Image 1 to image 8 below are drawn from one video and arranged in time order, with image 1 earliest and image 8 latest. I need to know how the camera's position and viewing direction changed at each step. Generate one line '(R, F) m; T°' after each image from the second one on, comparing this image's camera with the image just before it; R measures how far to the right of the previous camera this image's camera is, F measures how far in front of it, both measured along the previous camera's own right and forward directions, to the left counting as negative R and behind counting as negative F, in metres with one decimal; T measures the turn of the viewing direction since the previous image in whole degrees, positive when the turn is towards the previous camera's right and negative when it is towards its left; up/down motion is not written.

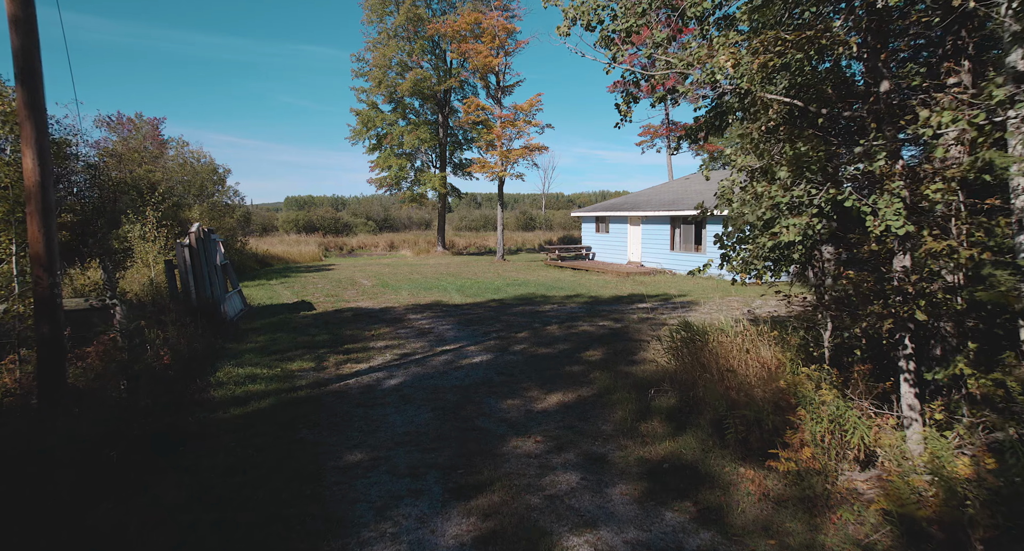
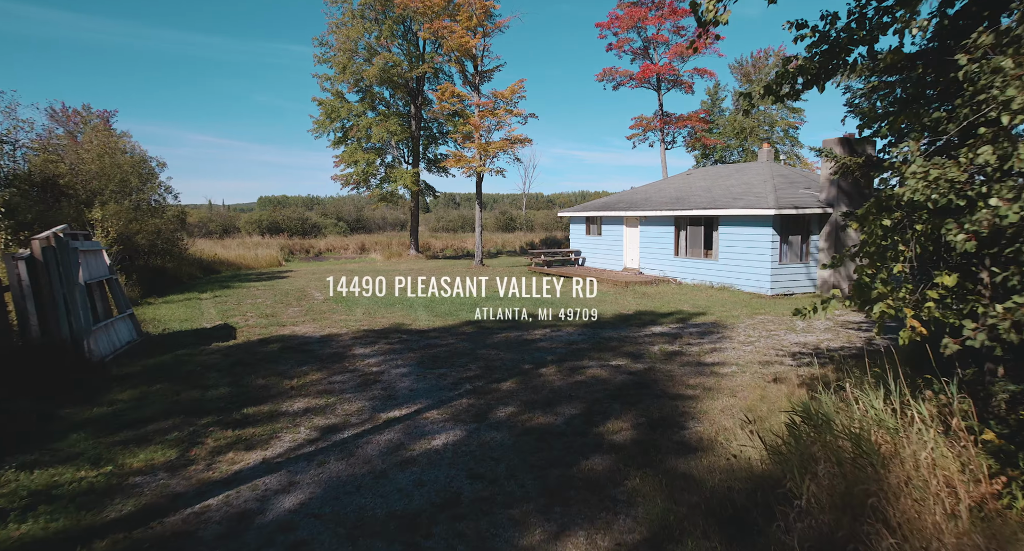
(0.0, +2.9) m; +2°
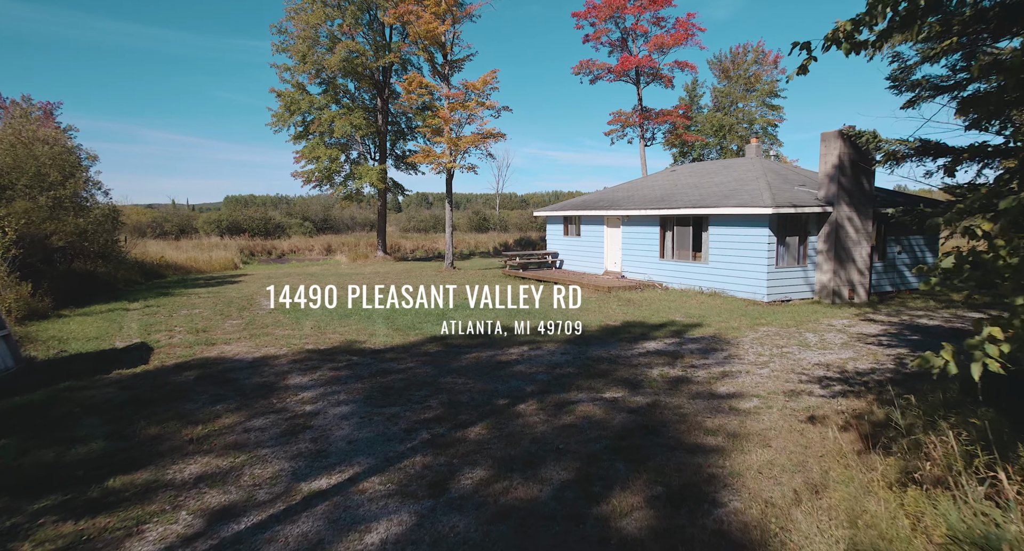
(0.0, +1.6) m; +2°
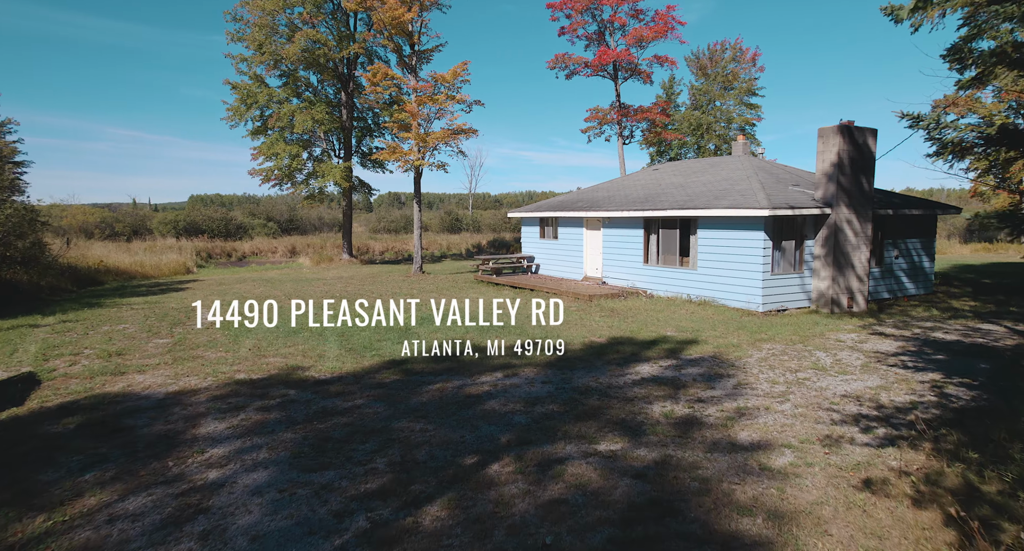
(0.0, +1.4) m; +2°
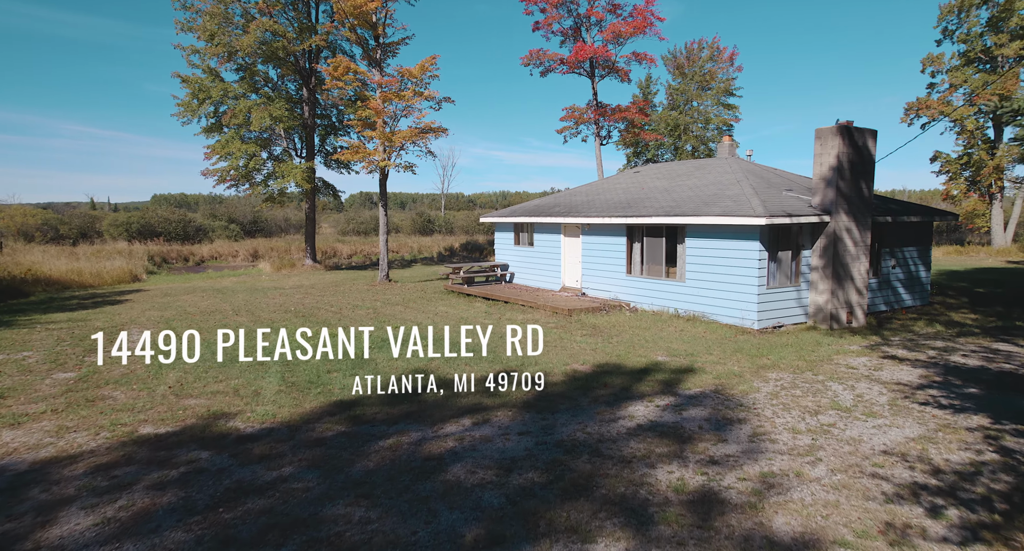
(0.0, +1.3) m; +2°
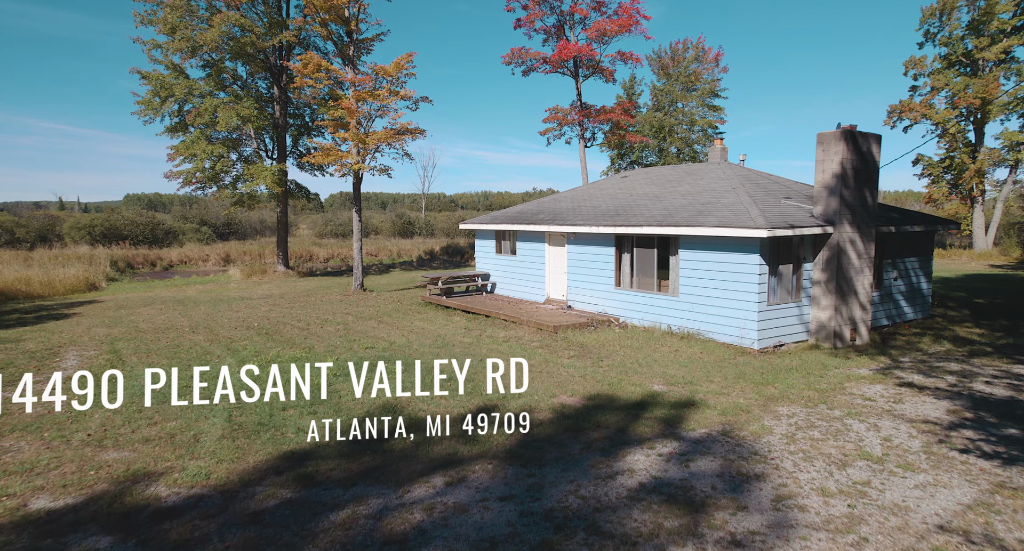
(0.0, +1.0) m; +2°
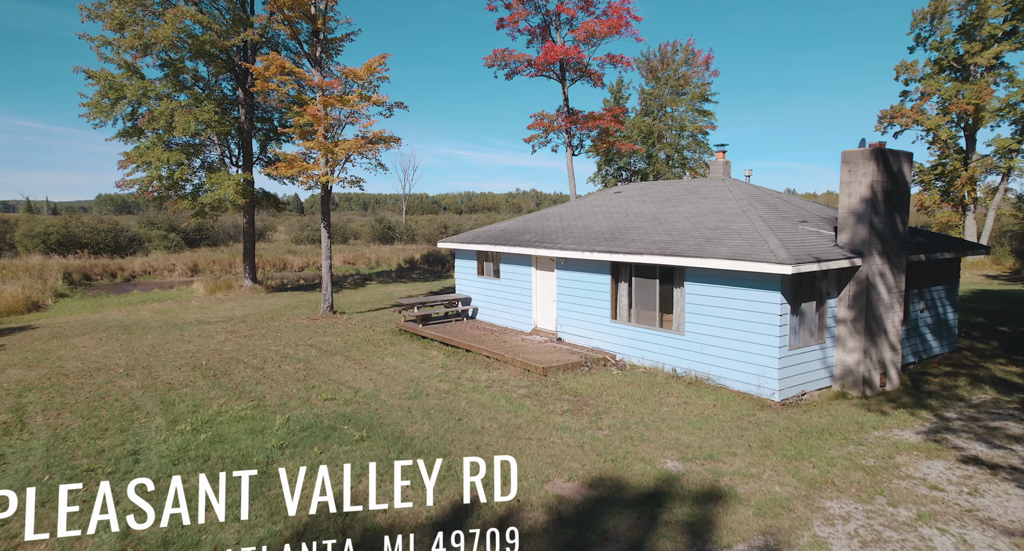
(0.0, +1.6) m; +2°
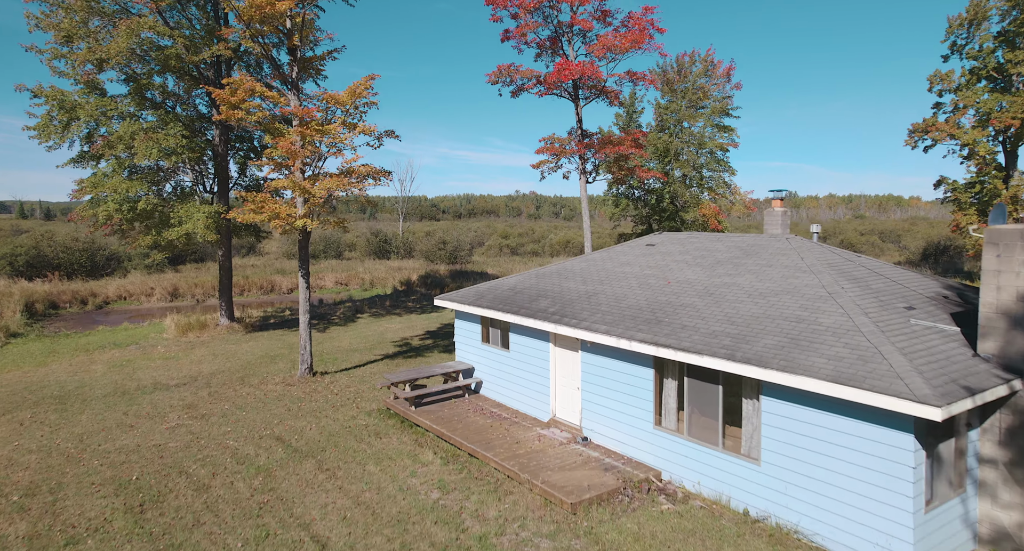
(-0.3, +2.8) m; 0°
